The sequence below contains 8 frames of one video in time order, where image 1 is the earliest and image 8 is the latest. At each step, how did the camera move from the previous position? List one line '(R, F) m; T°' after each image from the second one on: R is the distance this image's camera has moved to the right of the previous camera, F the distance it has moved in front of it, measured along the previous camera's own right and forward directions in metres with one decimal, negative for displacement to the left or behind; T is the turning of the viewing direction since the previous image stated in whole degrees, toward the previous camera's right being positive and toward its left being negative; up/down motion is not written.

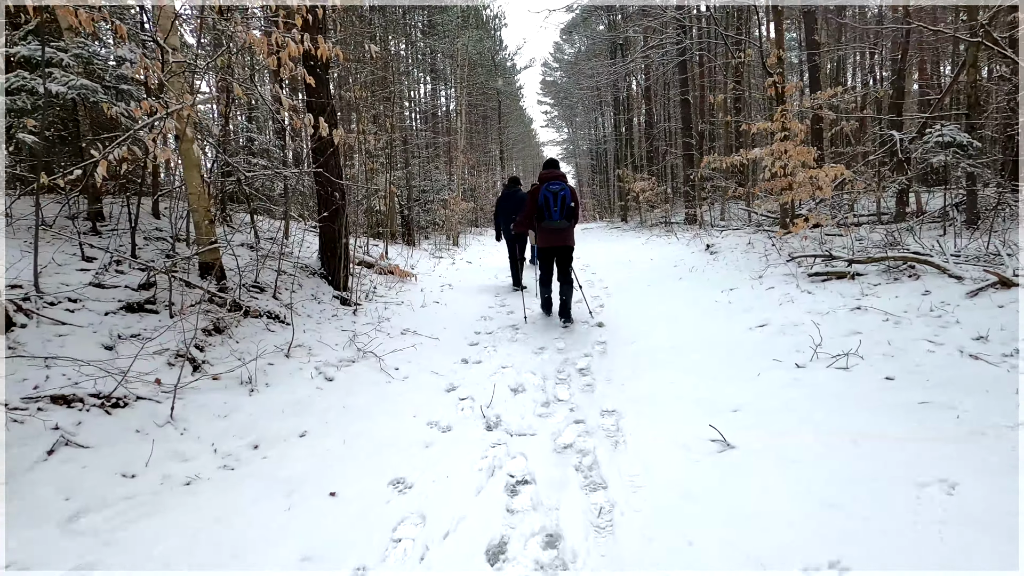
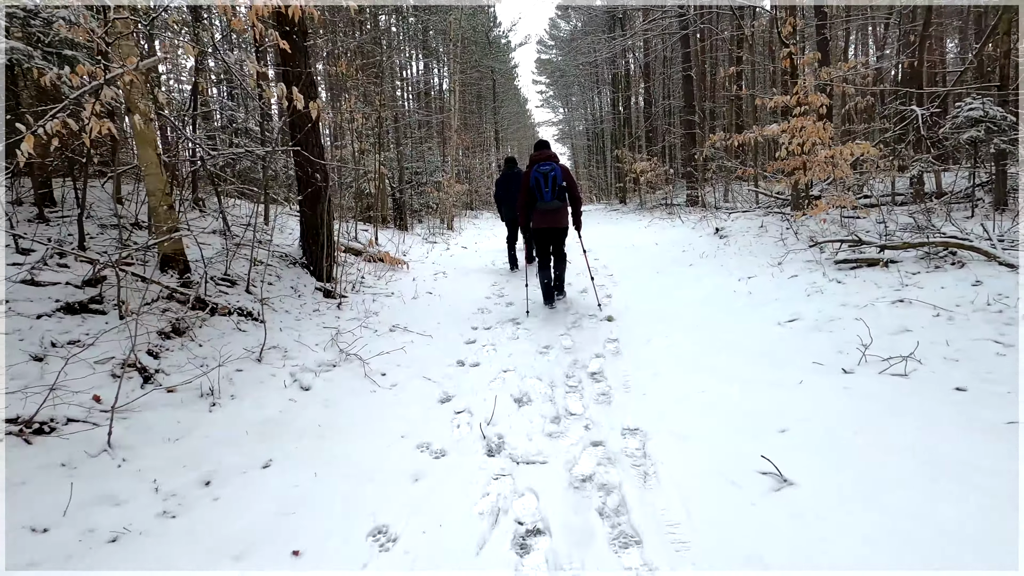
(0.0, +0.5) m; 0°
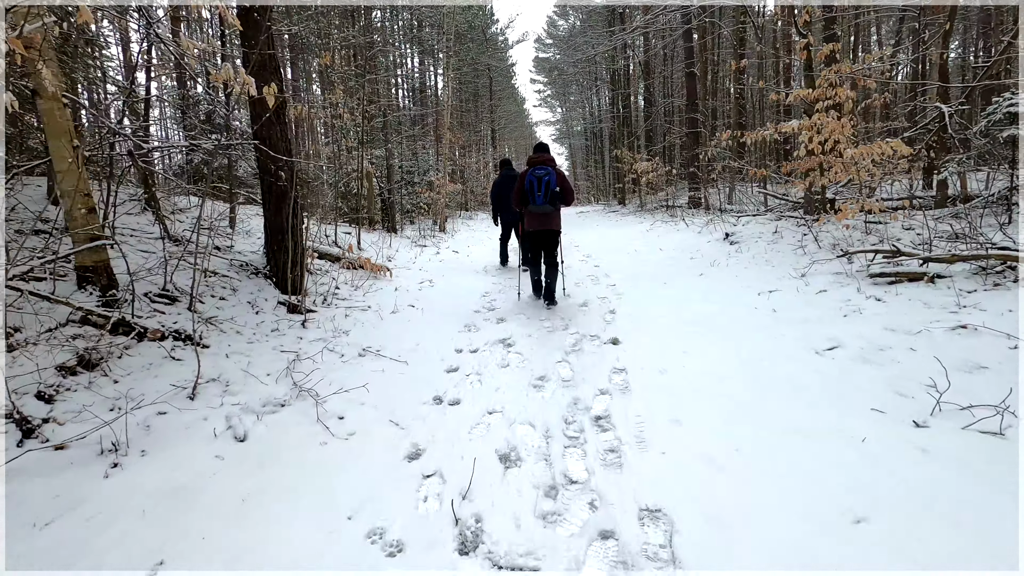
(+0.1, +0.7) m; 0°
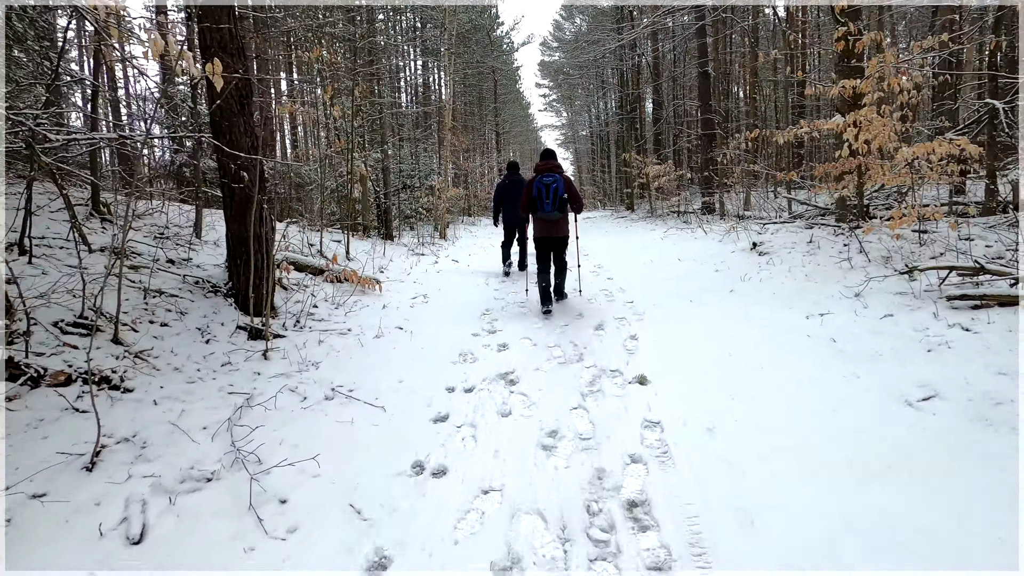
(0.0, +0.8) m; 0°
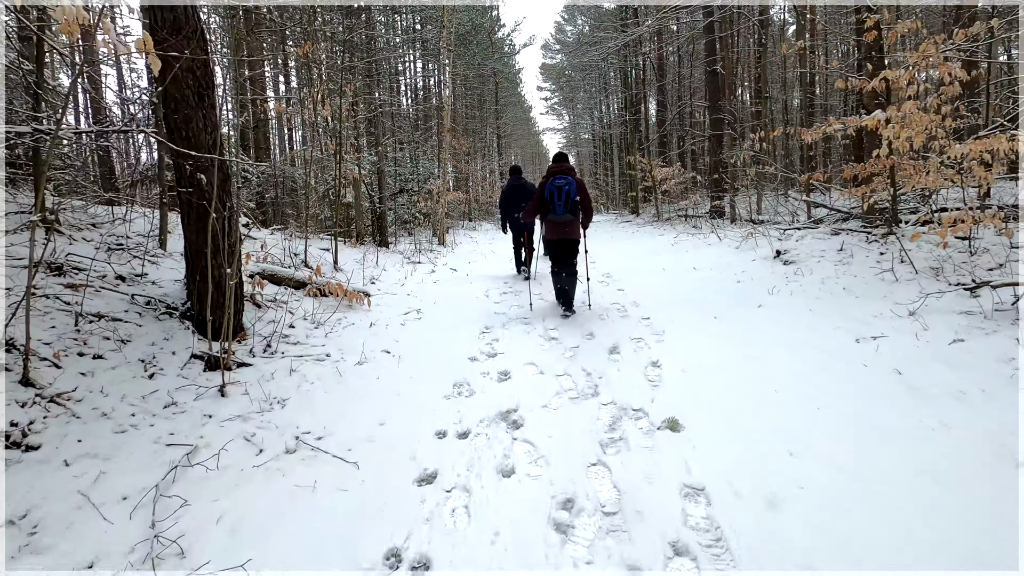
(0.0, +0.6) m; 0°
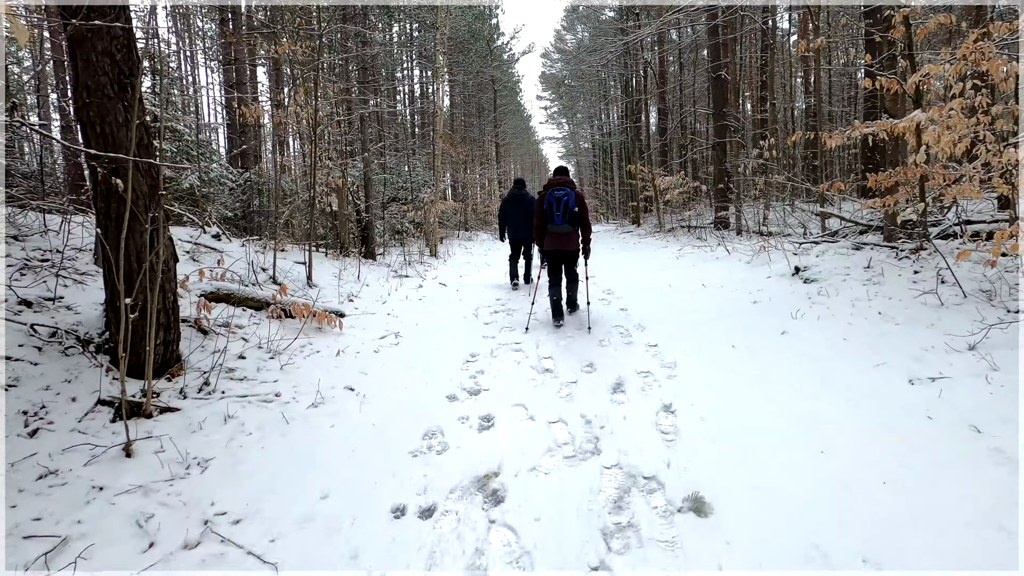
(+0.1, +0.7) m; 0°
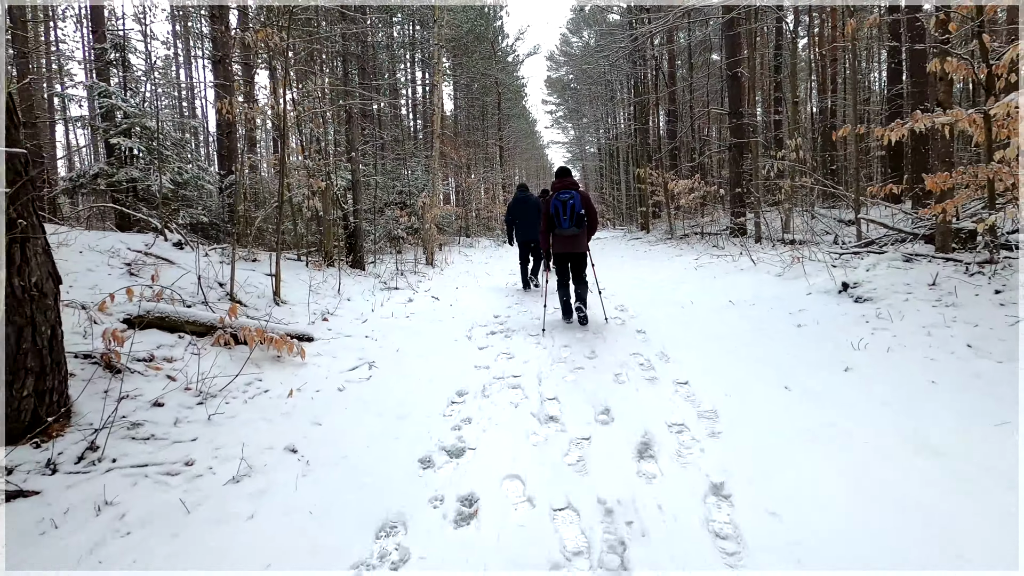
(+0.1, +0.9) m; -1°
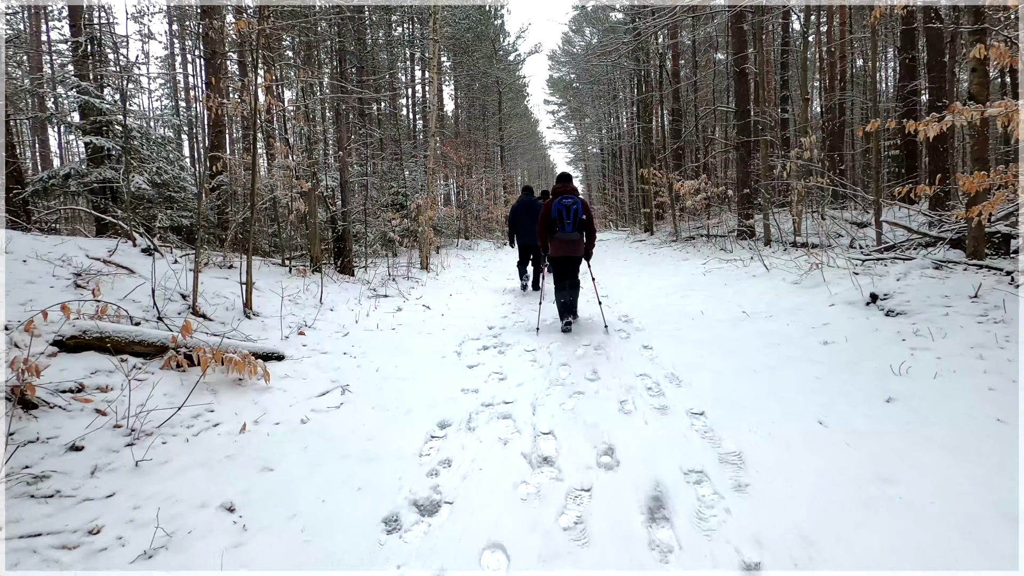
(+0.1, +0.5) m; 0°
